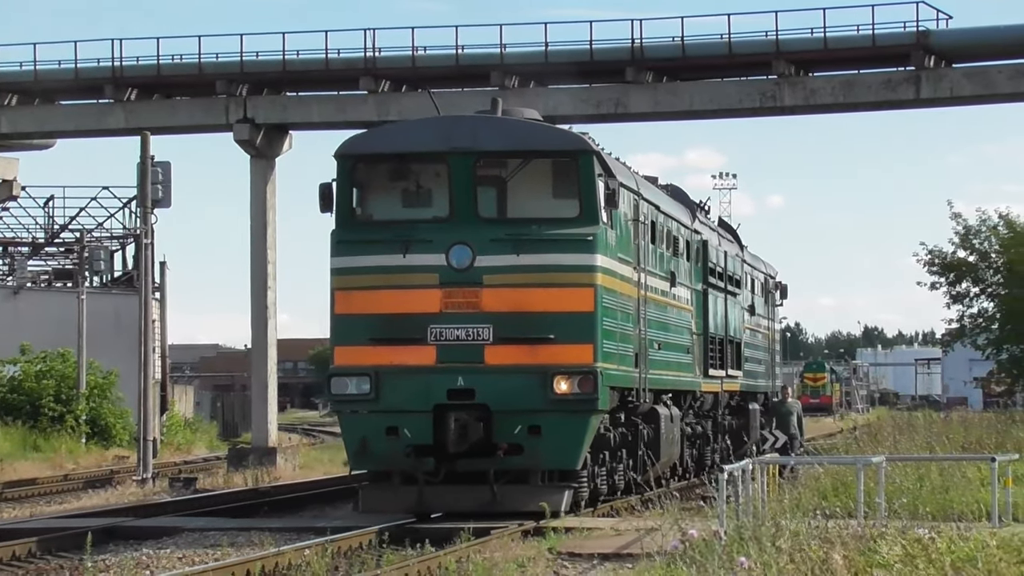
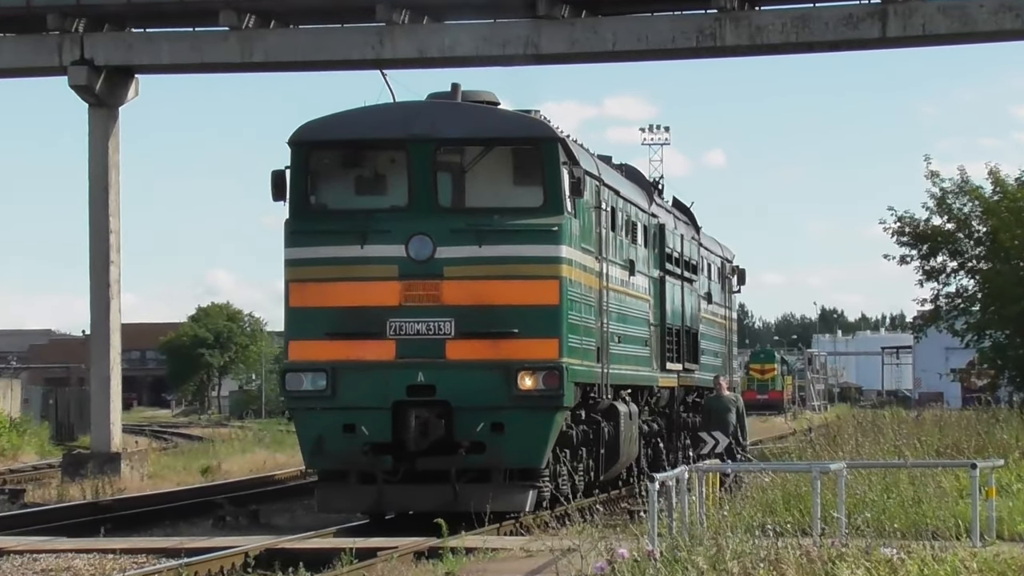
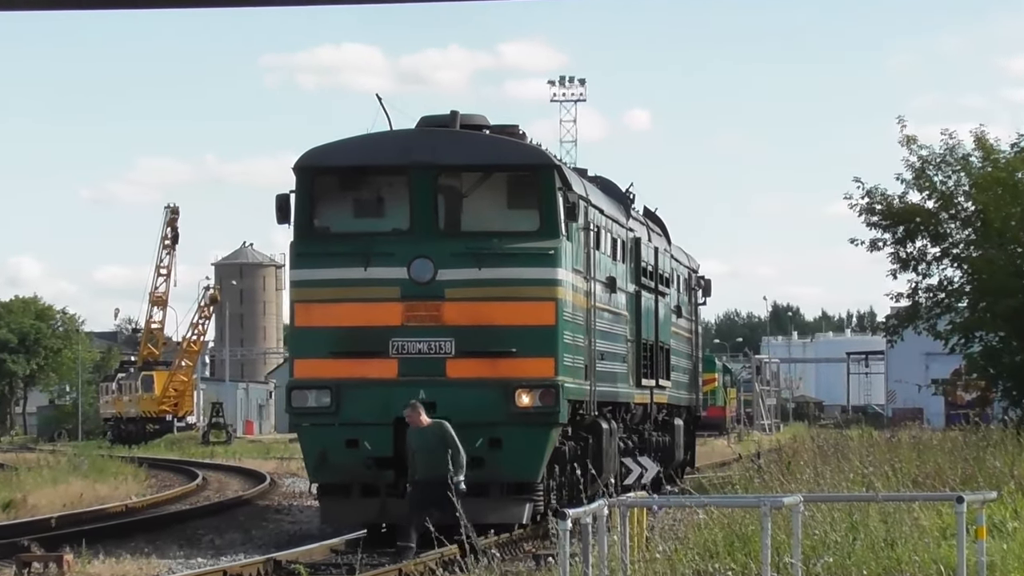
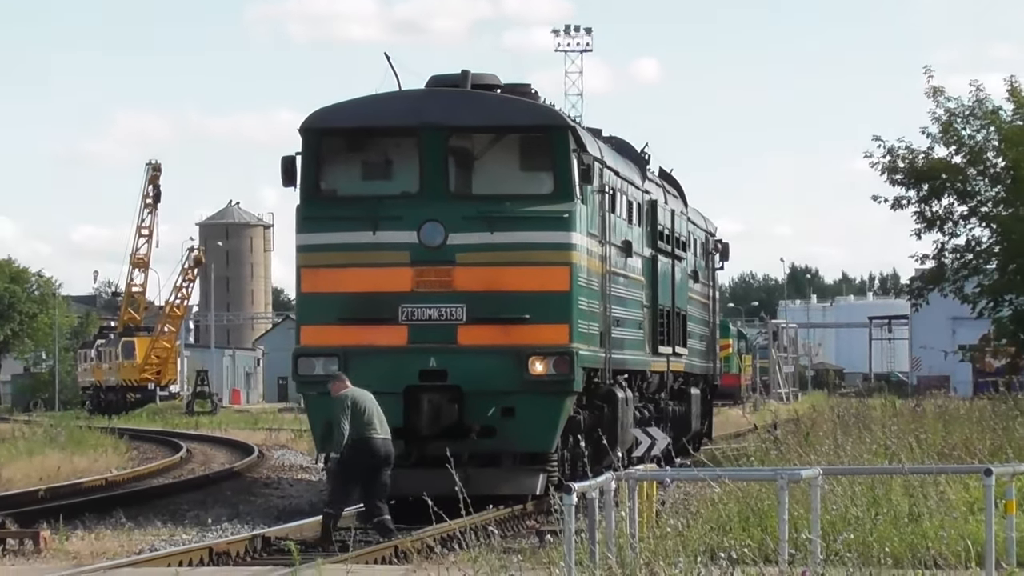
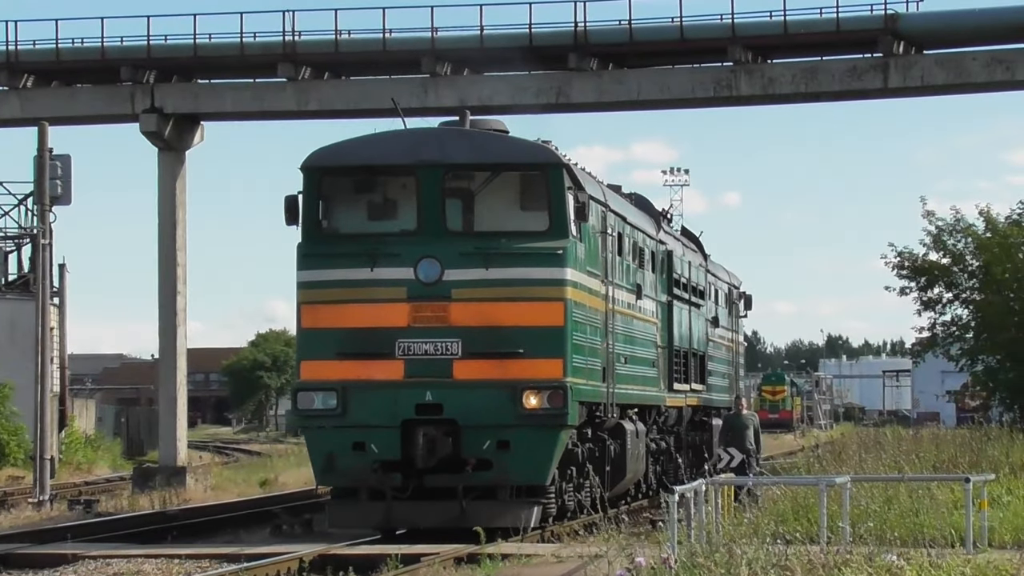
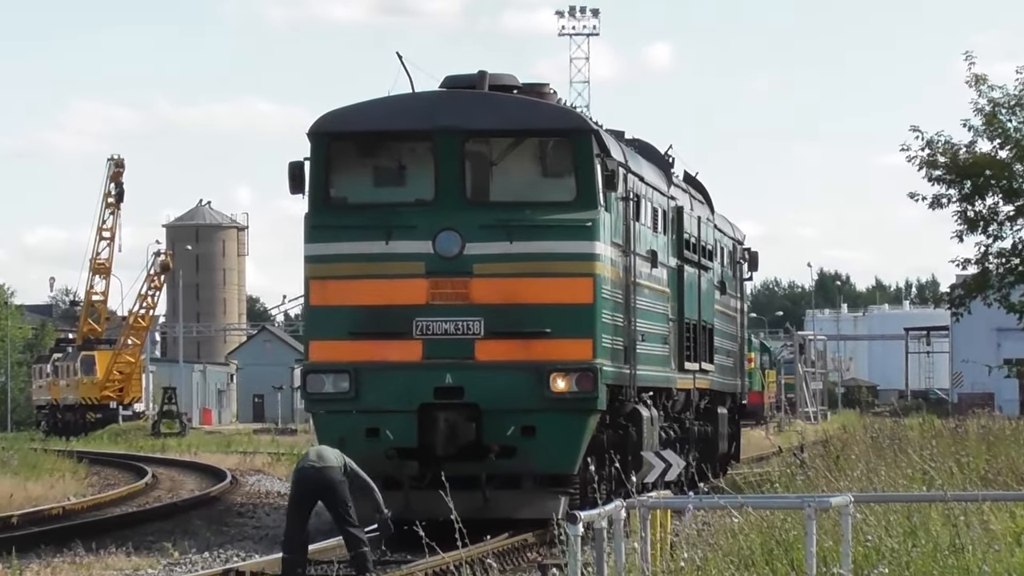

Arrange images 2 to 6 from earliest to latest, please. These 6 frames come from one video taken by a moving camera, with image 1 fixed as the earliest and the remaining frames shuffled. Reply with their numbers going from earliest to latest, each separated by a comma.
5, 2, 3, 4, 6
